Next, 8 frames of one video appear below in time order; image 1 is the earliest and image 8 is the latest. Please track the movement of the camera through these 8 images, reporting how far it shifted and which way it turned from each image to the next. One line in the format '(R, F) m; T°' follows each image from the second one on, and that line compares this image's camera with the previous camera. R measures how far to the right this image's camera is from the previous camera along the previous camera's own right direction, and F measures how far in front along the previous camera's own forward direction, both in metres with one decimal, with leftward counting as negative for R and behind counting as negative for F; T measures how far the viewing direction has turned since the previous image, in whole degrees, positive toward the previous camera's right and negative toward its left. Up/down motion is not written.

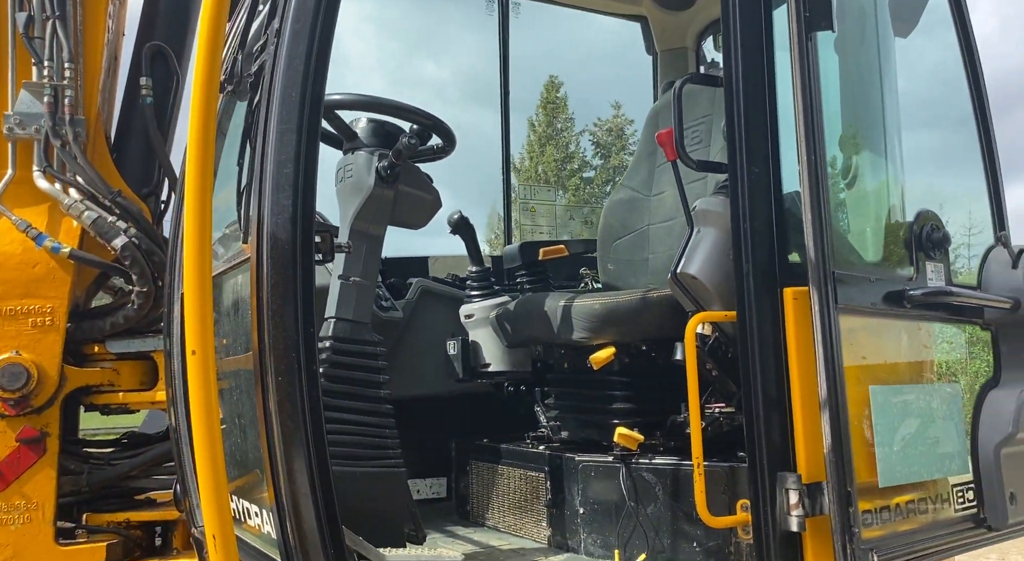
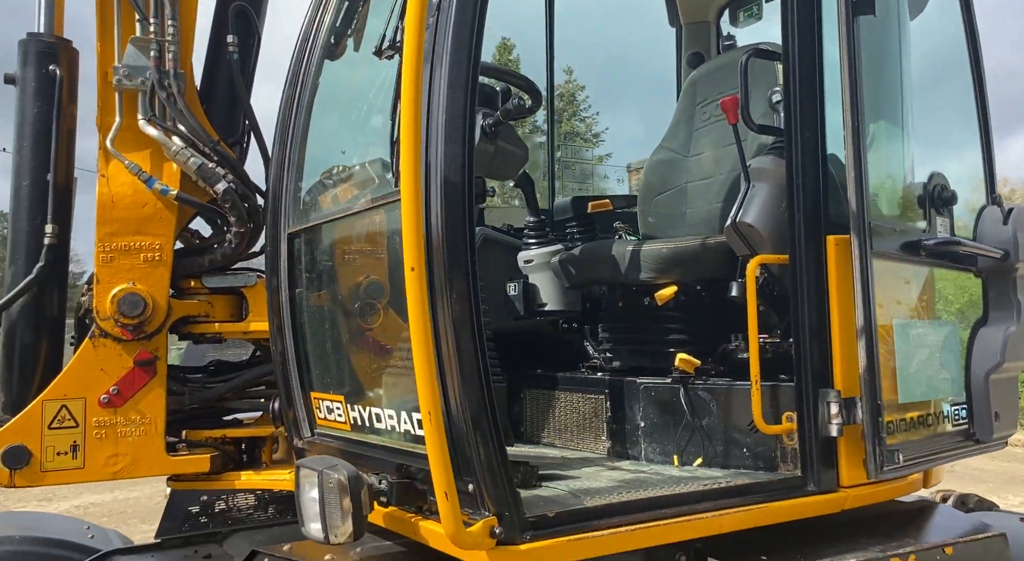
(-0.3, -0.3) m; +4°
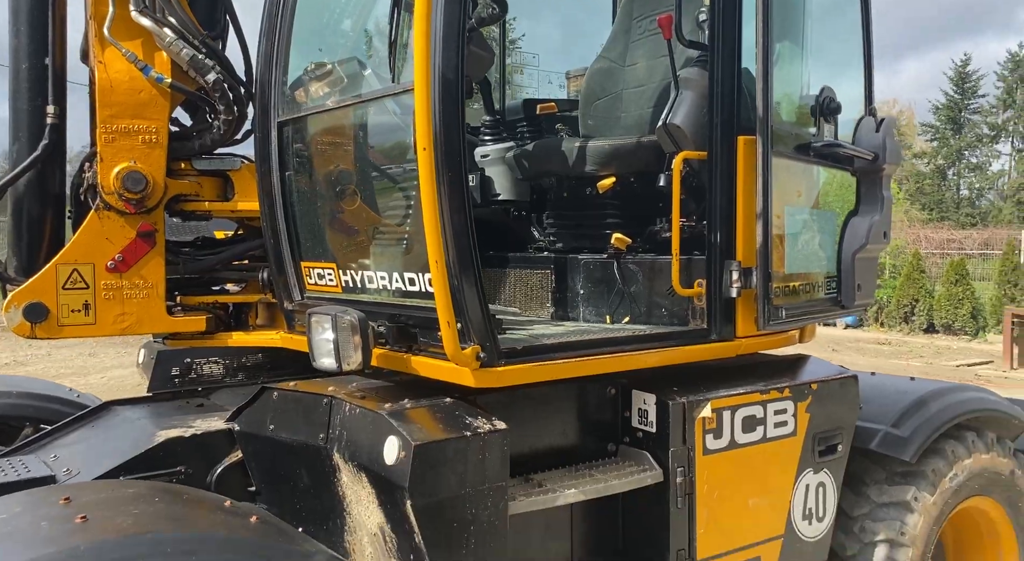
(-0.2, -0.4) m; +6°
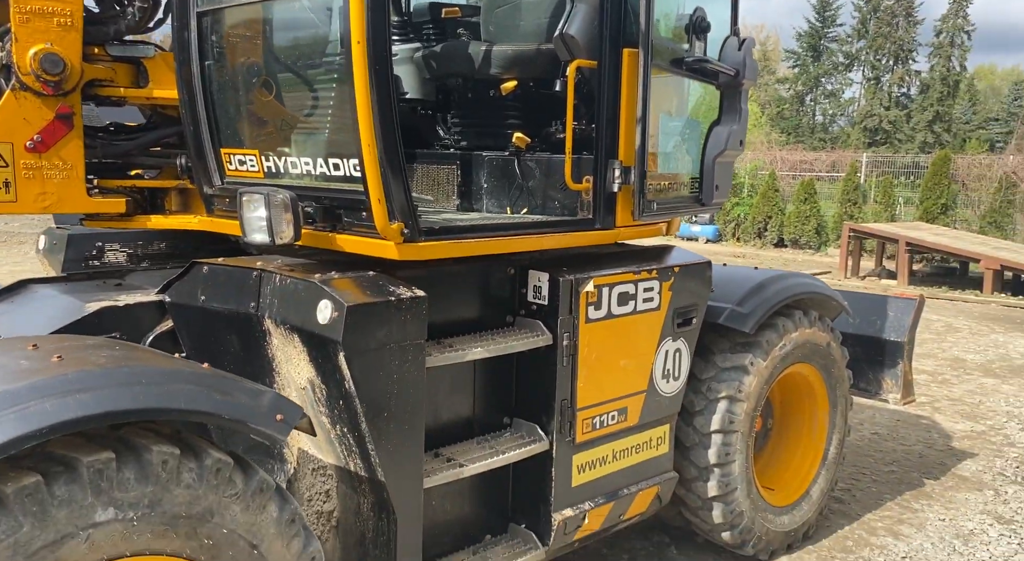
(-0.1, -0.3) m; +9°
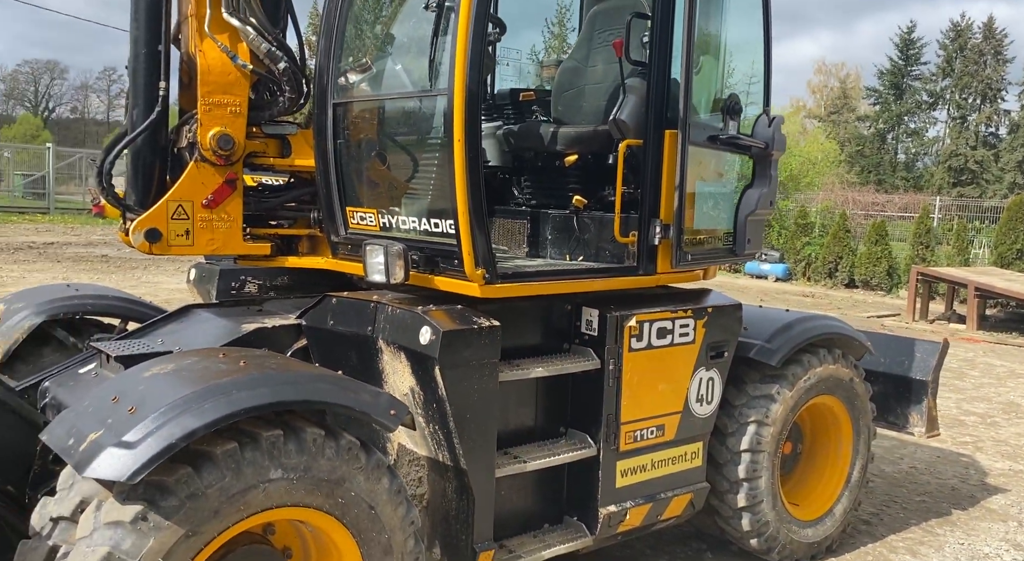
(+0.1, -0.7) m; -5°
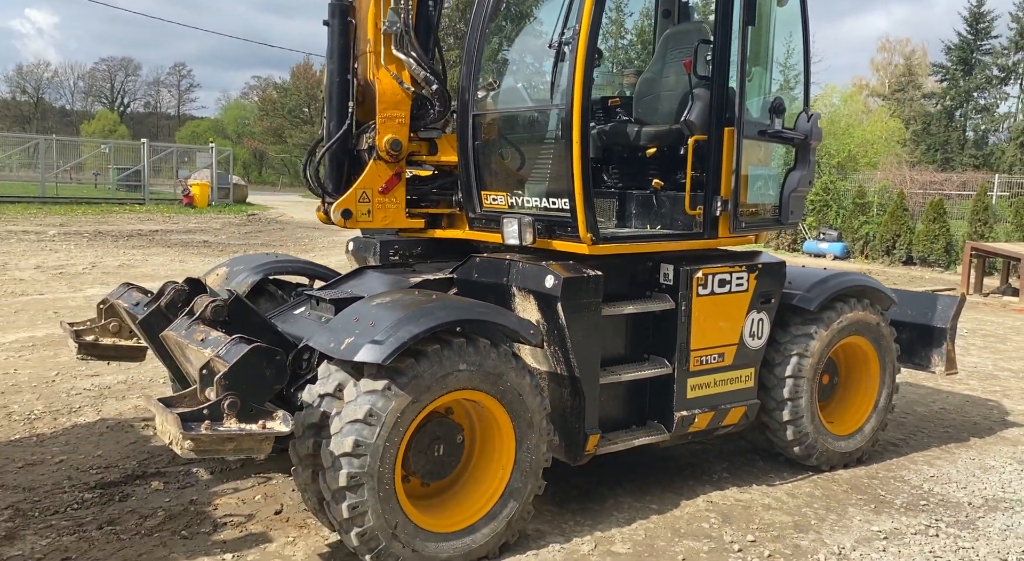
(-0.2, -1.2) m; -4°
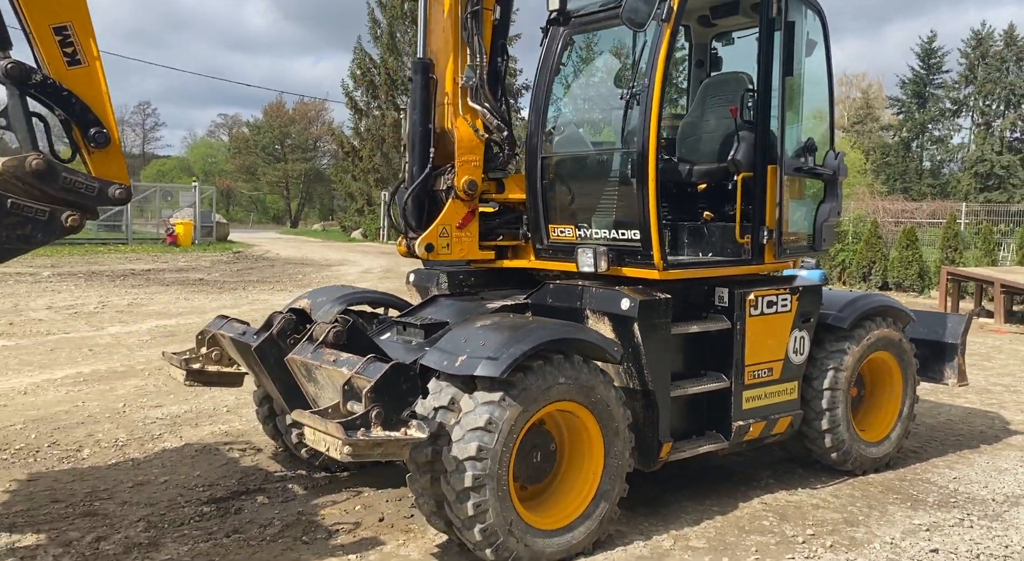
(-0.6, -0.4) m; +2°
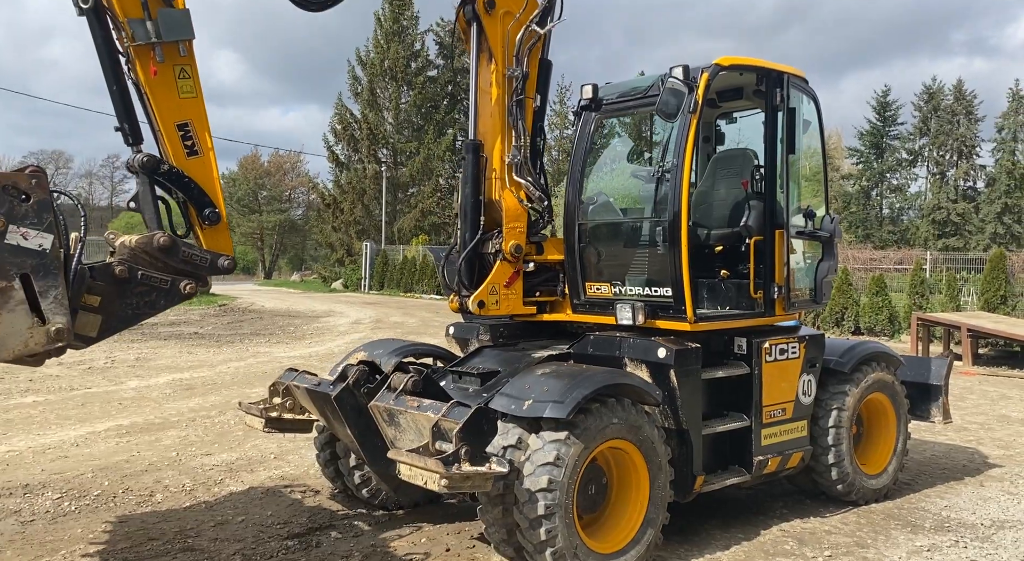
(-0.5, -0.6) m; +2°
